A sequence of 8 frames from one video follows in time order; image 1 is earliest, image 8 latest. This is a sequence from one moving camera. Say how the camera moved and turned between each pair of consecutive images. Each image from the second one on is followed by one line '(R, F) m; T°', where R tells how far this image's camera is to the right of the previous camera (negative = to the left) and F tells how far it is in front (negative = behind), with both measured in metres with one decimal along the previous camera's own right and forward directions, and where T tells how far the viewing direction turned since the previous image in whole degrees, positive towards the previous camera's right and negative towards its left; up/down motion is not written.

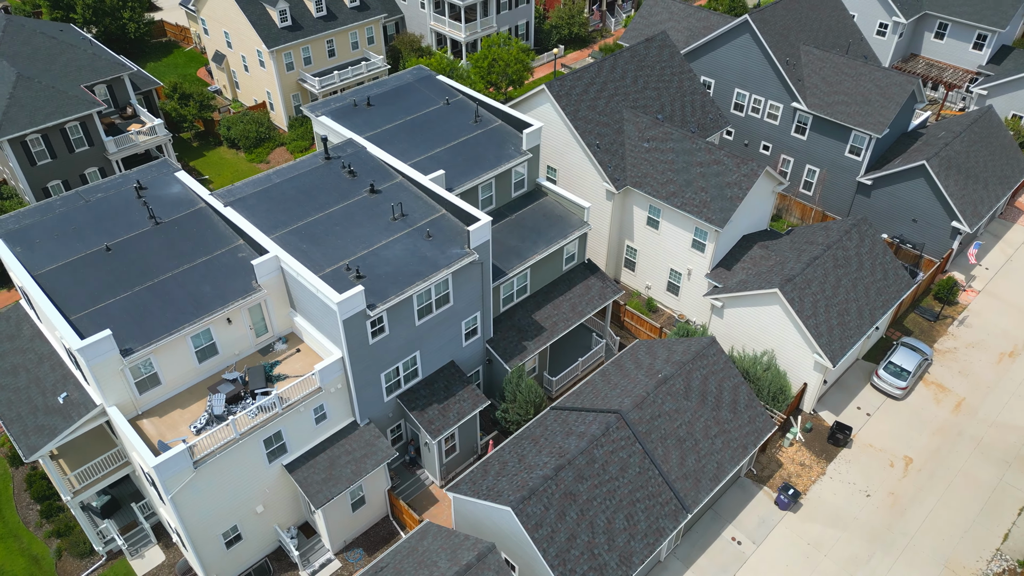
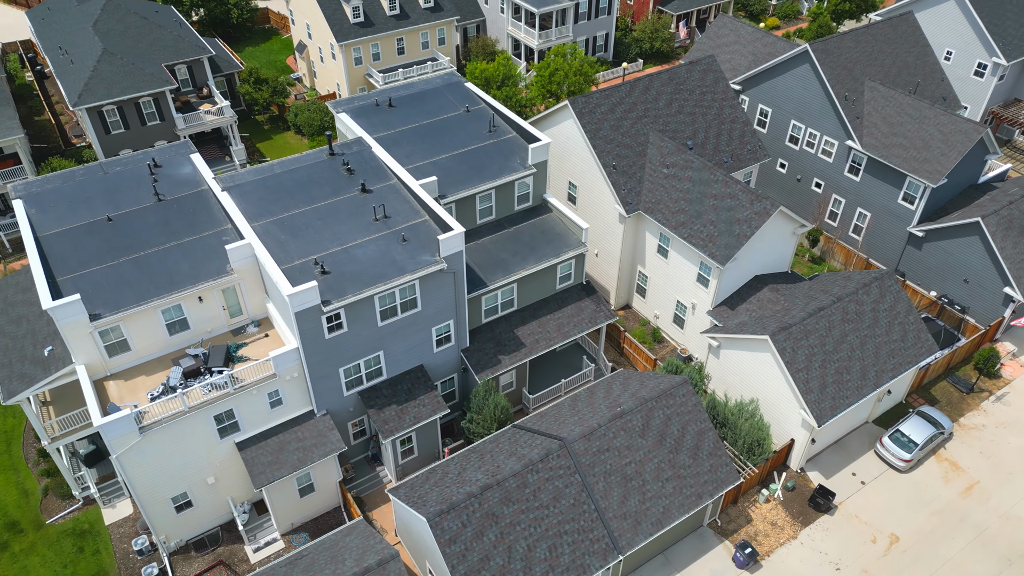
(+4.8, +0.4) m; -8°
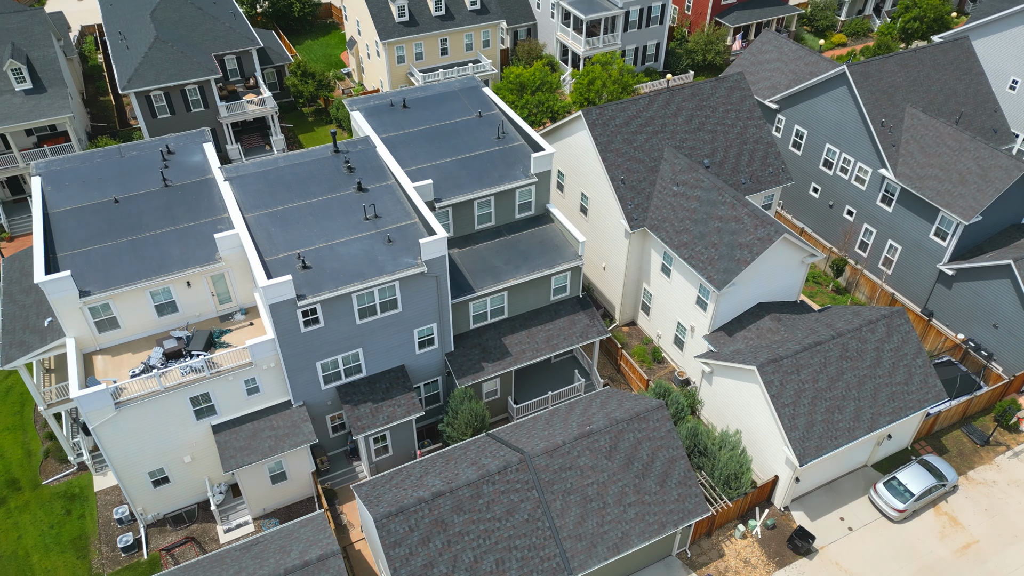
(+3.1, +0.3) m; -5°
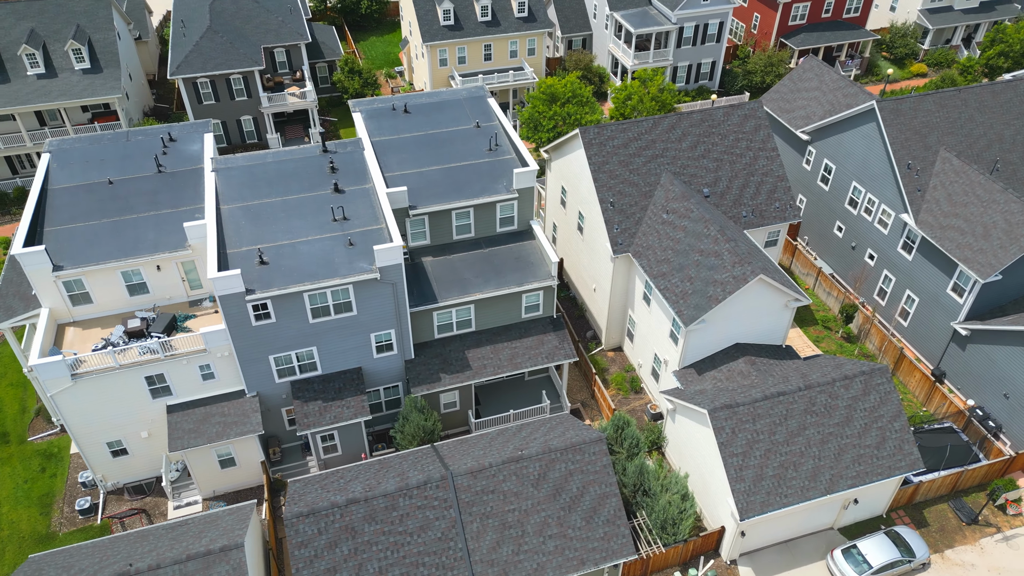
(+4.7, +0.6) m; -7°
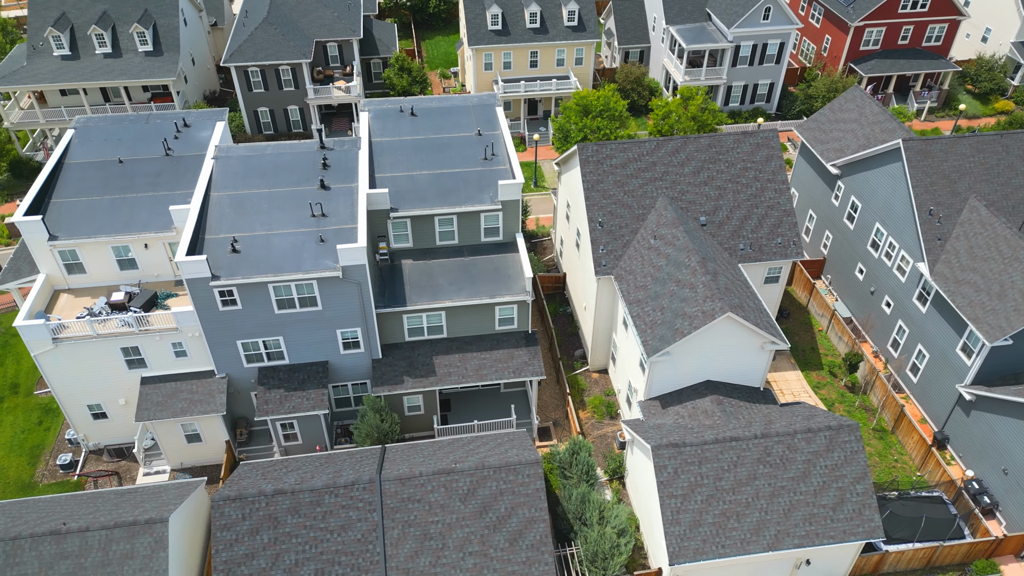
(+4.5, +0.5) m; -7°
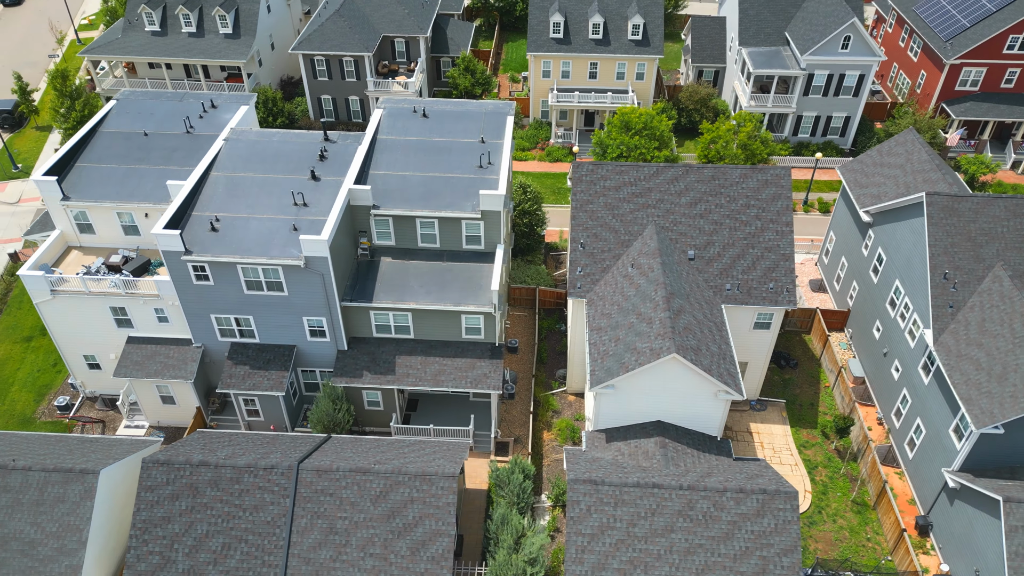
(+5.6, +0.7) m; -9°
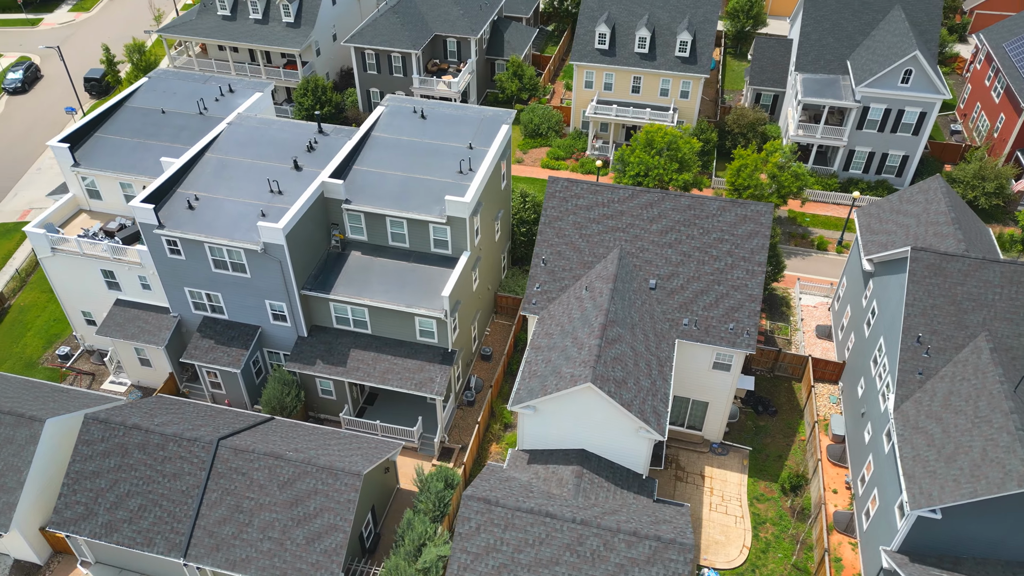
(+5.8, +0.6) m; -8°
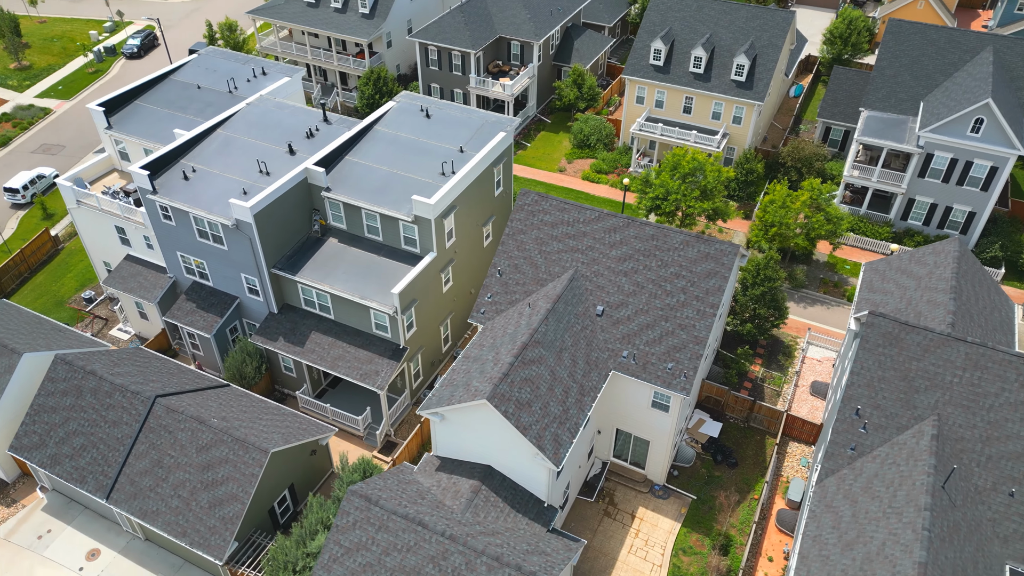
(+6.5, +0.7) m; -10°
